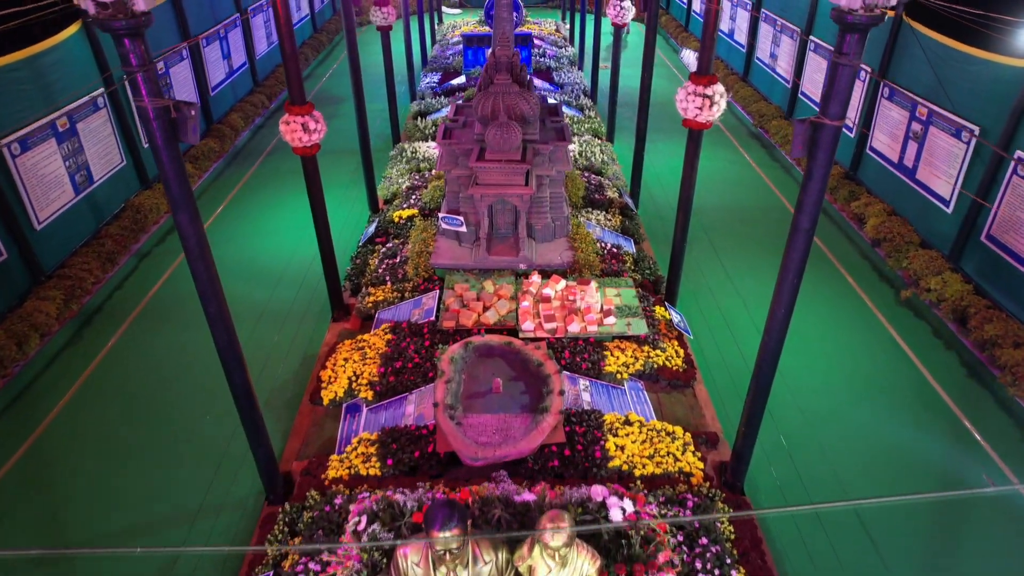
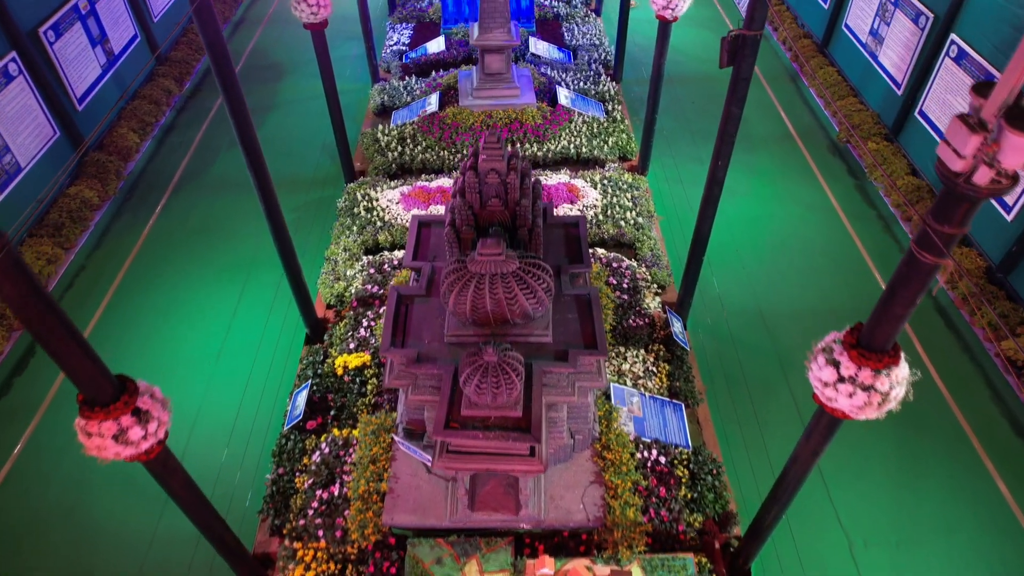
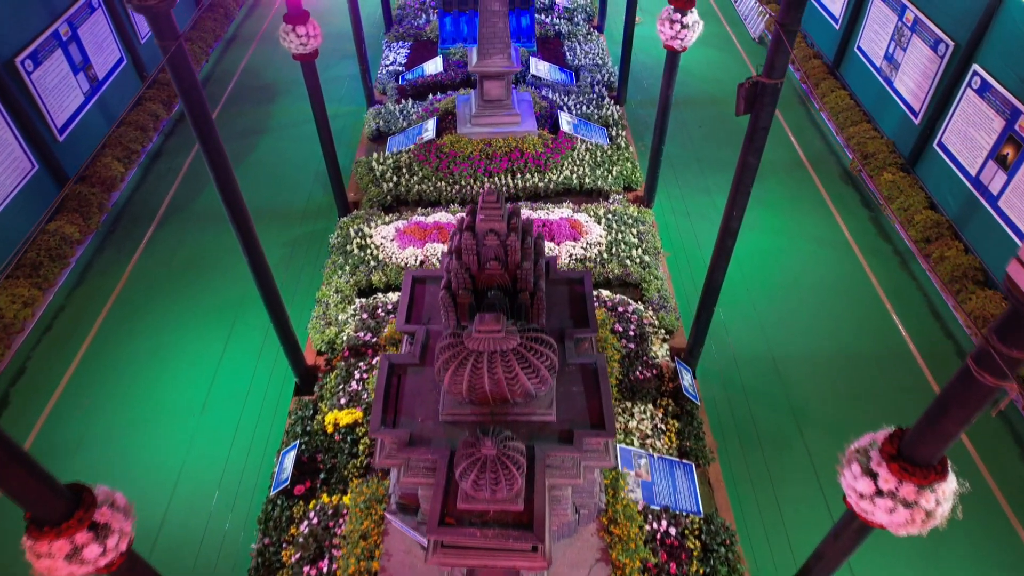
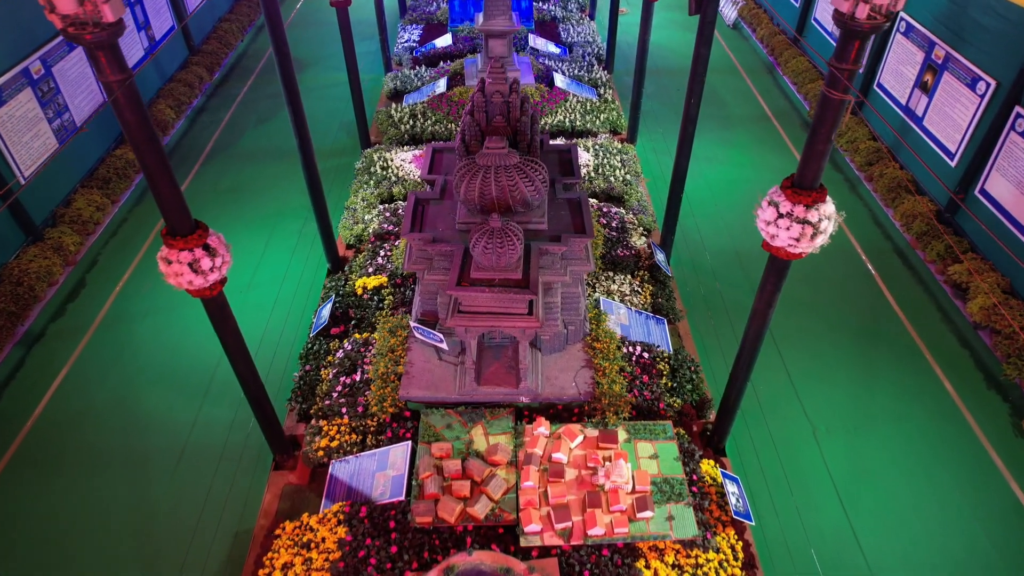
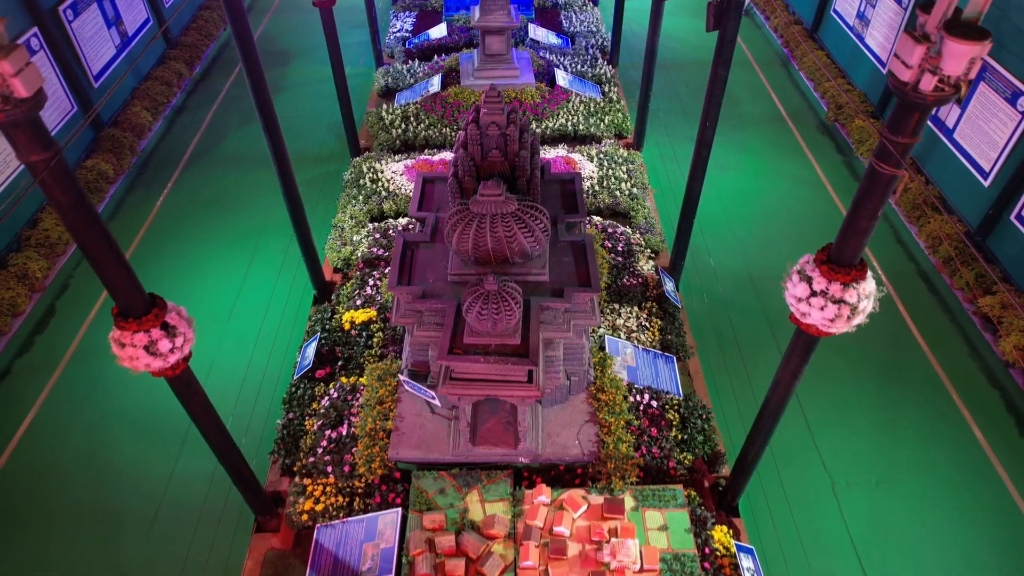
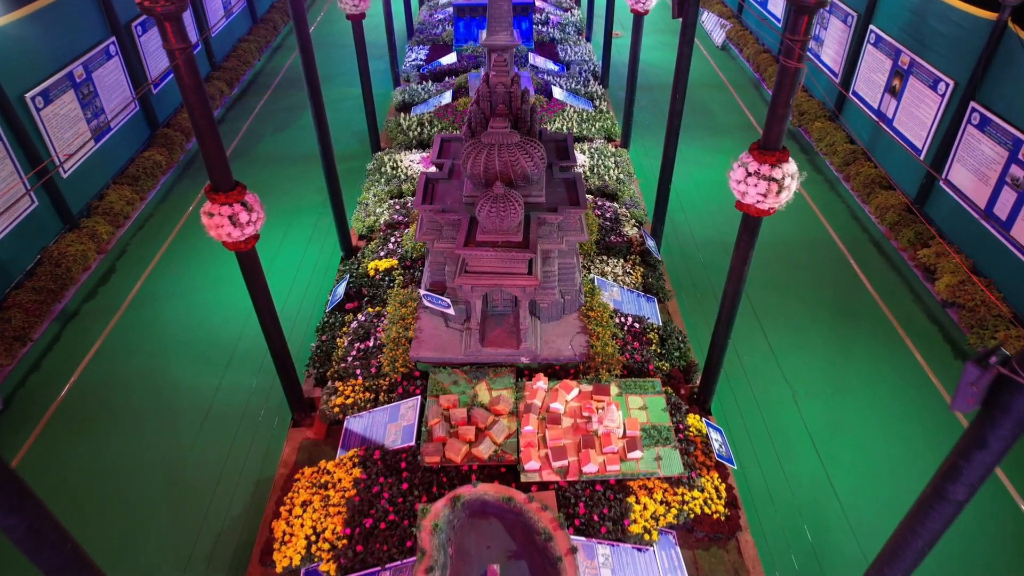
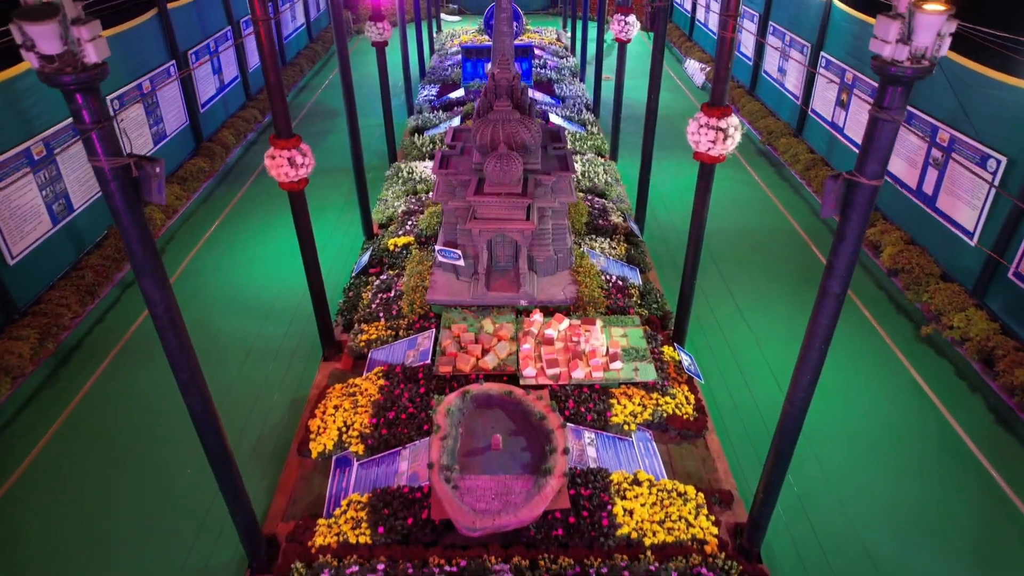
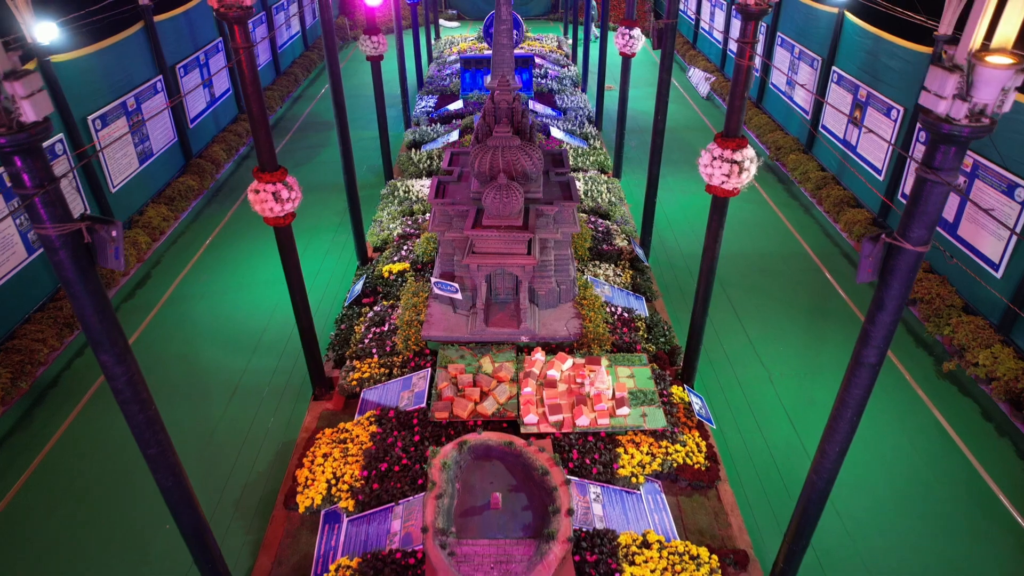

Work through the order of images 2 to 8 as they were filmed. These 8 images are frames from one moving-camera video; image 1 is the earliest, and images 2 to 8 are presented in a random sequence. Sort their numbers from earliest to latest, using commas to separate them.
7, 8, 6, 4, 5, 2, 3
